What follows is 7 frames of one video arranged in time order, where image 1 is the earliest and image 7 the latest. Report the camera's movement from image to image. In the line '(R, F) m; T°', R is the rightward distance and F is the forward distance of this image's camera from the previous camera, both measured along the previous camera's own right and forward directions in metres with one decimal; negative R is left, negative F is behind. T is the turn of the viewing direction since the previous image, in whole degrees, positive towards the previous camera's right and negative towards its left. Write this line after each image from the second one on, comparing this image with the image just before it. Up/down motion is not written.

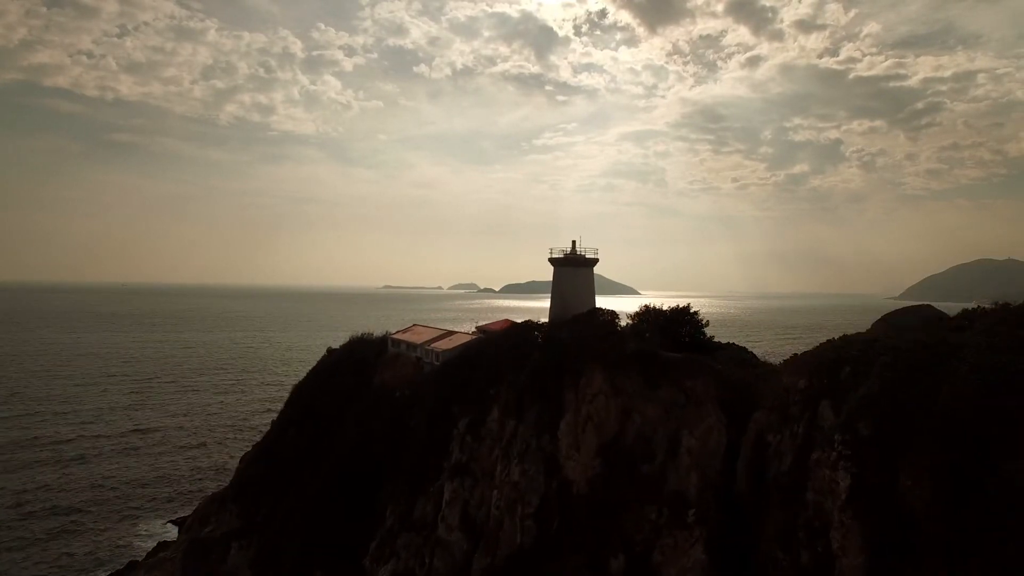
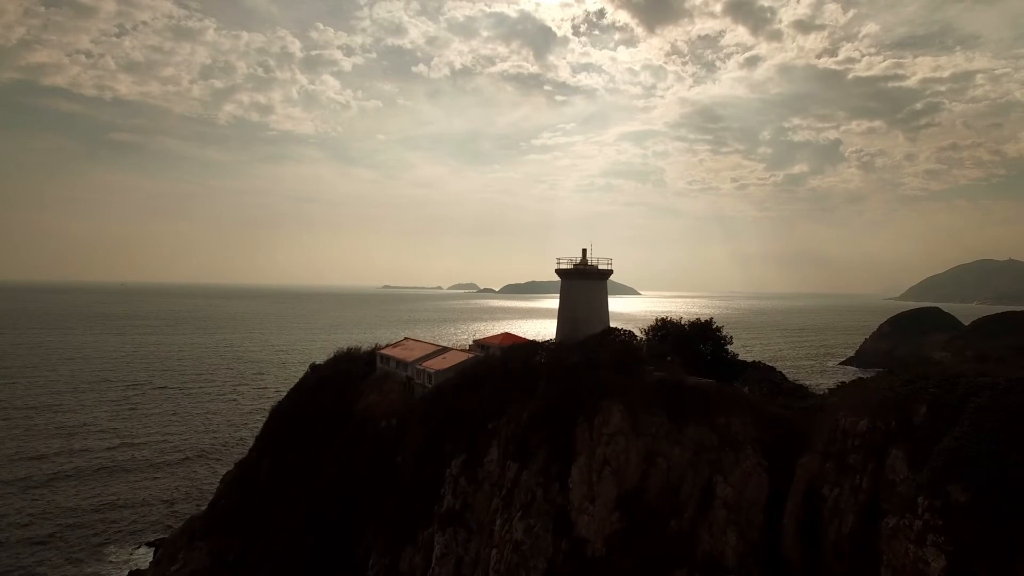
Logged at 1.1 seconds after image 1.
(-0.2, +1.4) m; 0°
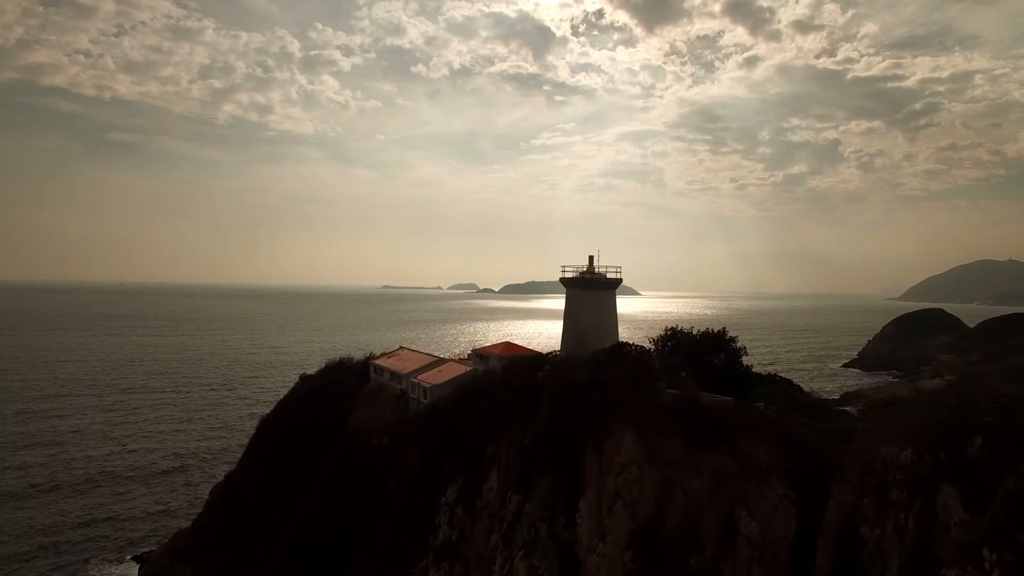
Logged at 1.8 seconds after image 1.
(-0.5, +0.5) m; 0°
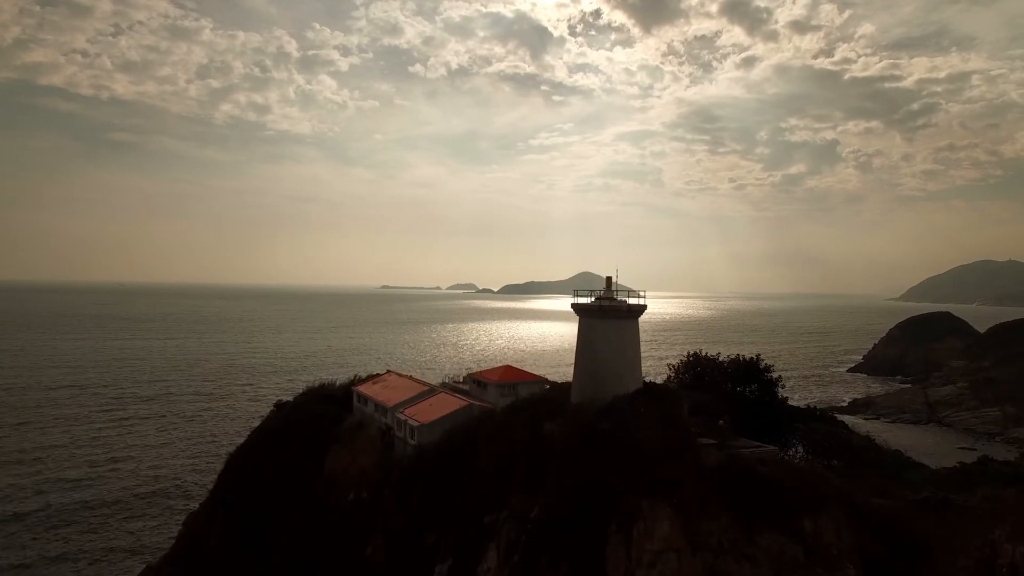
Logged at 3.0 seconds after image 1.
(-1.1, +0.9) m; 0°
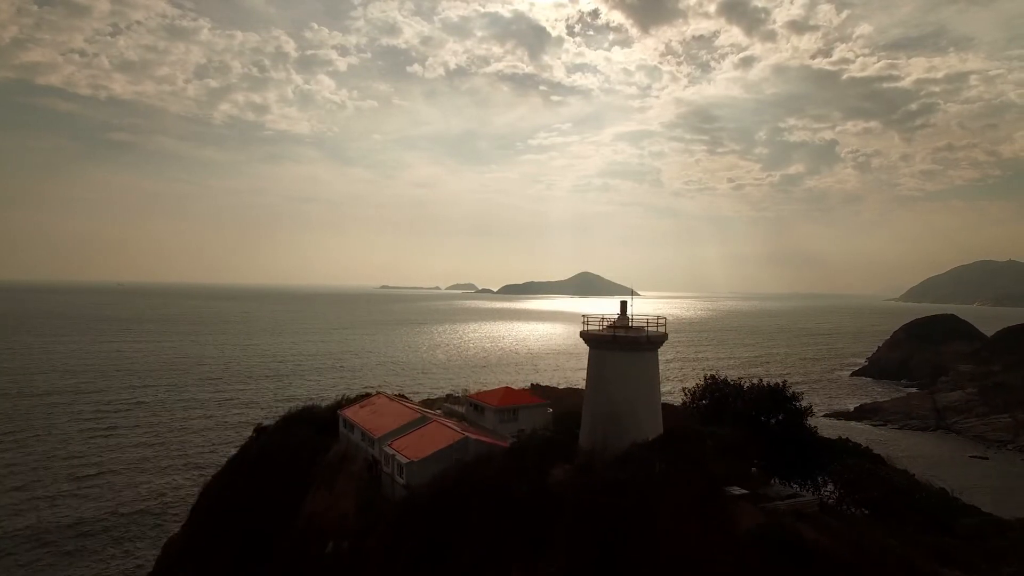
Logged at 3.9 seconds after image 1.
(-0.1, +1.7) m; 0°
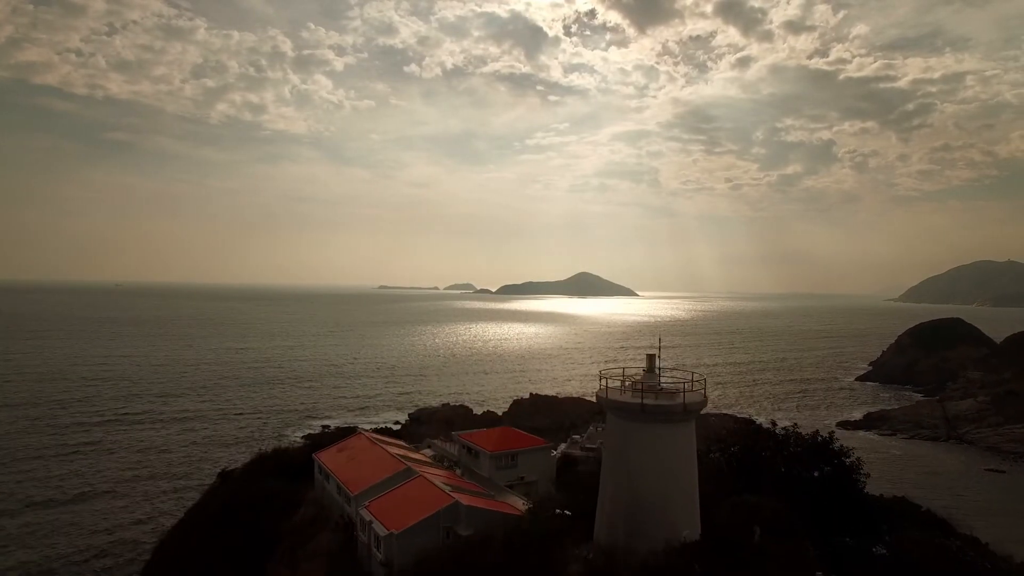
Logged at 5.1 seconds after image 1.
(0.0, +2.3) m; 0°
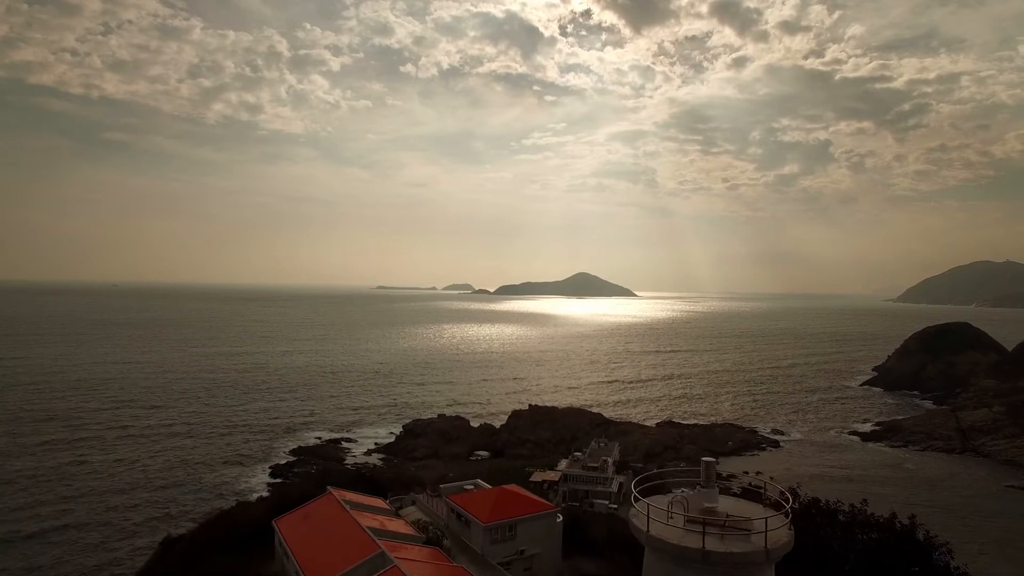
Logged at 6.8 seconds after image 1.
(0.0, +2.8) m; 0°
